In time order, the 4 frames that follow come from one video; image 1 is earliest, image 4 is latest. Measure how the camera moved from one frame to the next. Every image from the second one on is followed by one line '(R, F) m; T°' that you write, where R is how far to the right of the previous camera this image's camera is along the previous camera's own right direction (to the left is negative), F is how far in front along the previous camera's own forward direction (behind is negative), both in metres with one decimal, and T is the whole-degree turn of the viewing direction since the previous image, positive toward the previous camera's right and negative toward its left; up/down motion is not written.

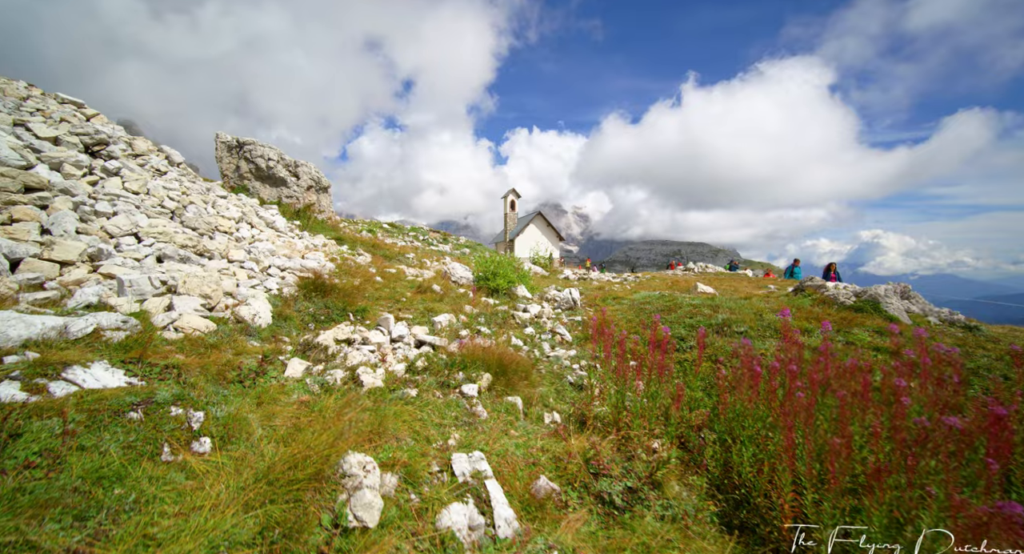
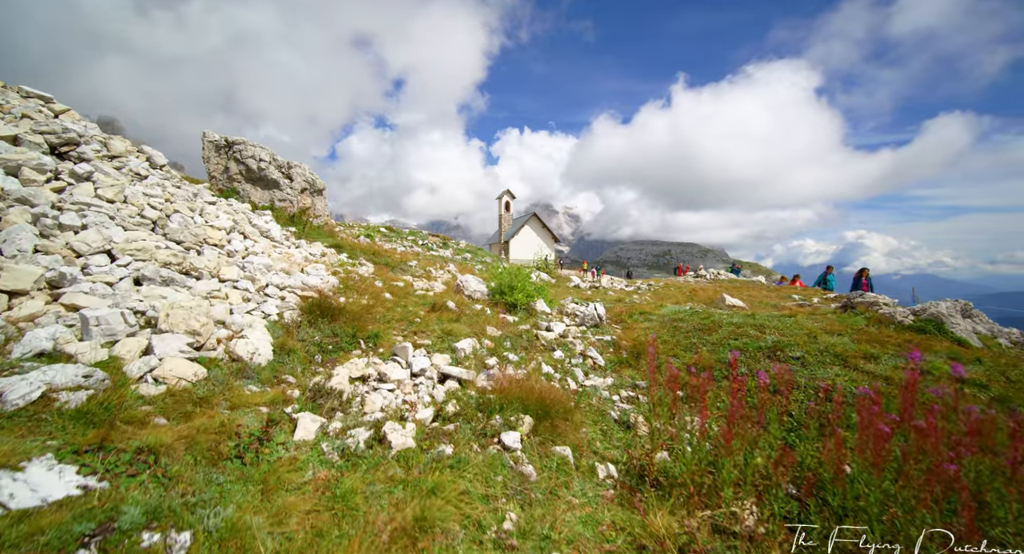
(-0.7, +1.0) m; +1°
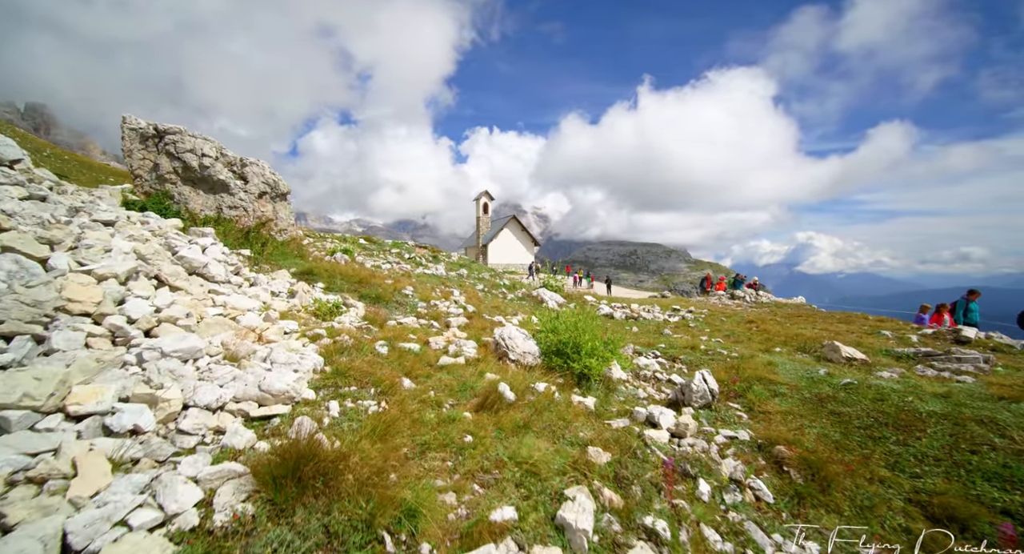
(-1.7, +3.7) m; +4°
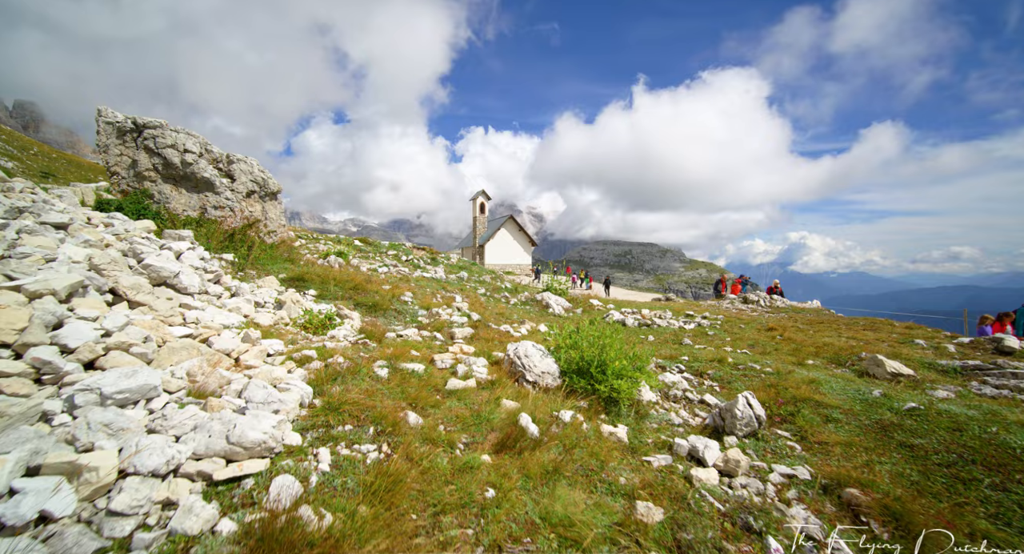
(-0.3, +0.9) m; +1°
